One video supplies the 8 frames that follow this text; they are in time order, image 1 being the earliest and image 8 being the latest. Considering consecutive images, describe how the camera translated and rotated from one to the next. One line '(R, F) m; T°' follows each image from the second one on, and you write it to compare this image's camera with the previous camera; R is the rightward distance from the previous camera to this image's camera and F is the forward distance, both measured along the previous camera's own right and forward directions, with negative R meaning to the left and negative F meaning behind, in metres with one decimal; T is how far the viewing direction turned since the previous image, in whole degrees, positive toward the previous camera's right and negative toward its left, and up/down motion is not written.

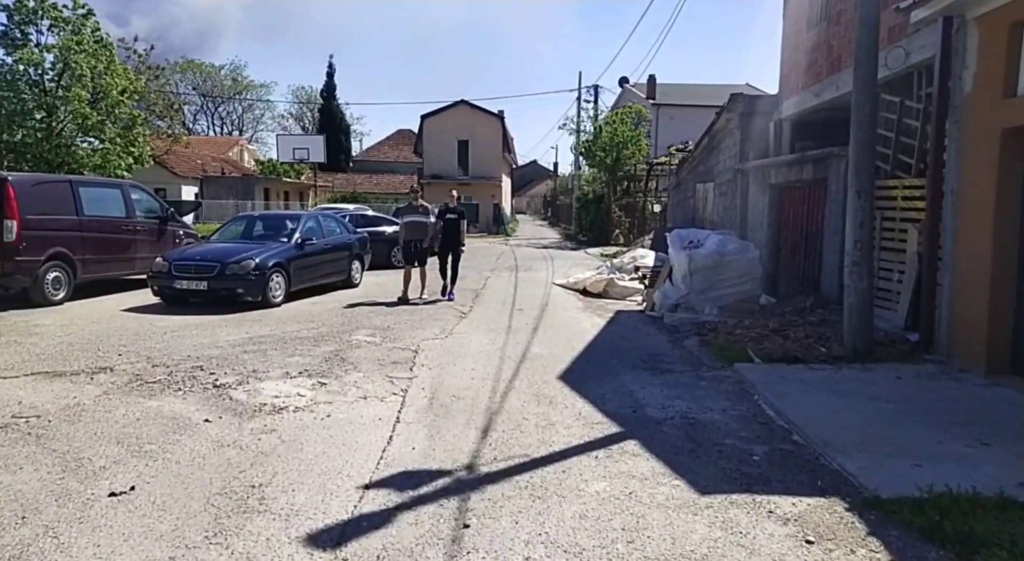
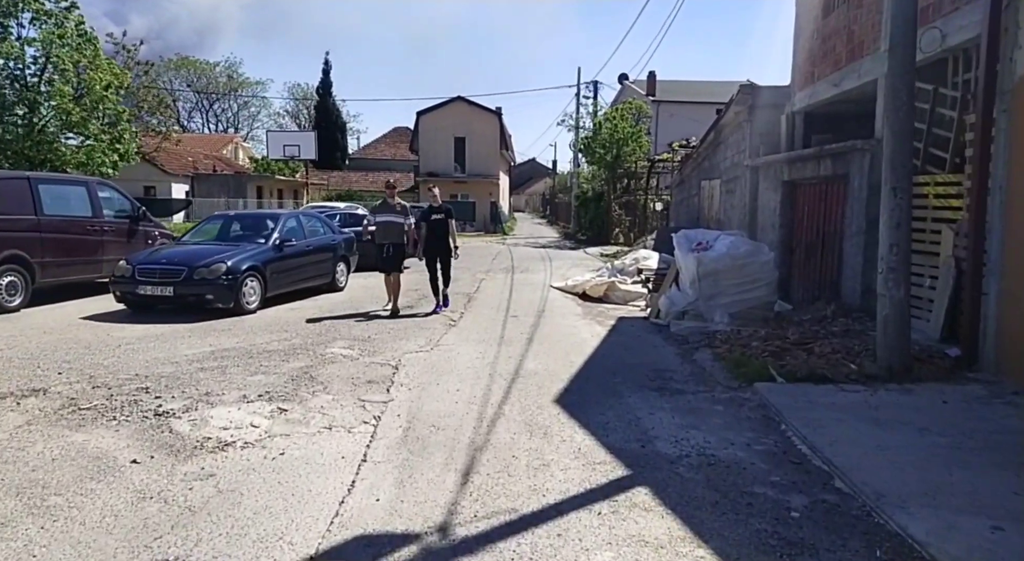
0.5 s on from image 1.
(+0.1, +0.8) m; 0°
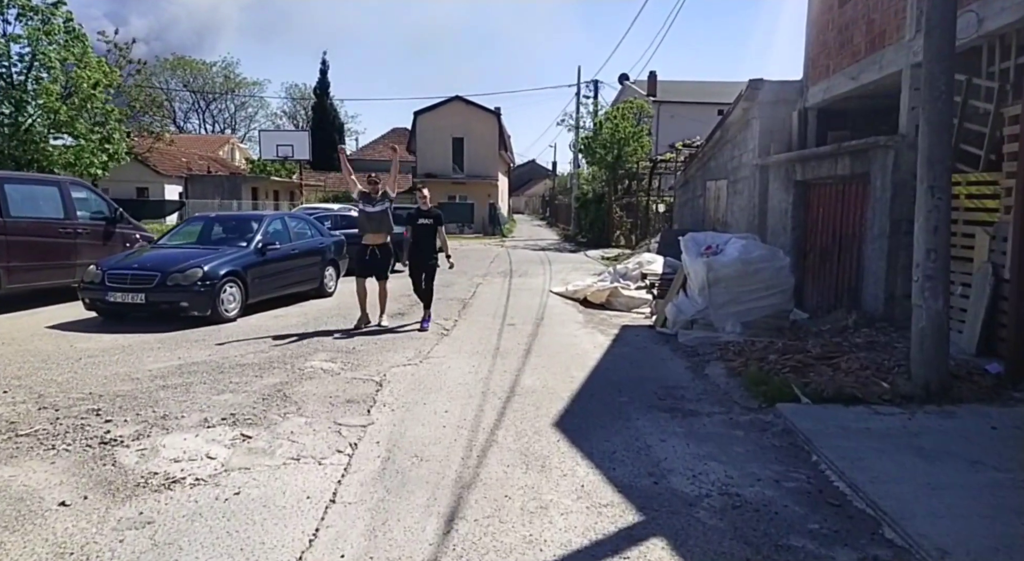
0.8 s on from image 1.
(0.0, +0.6) m; 0°
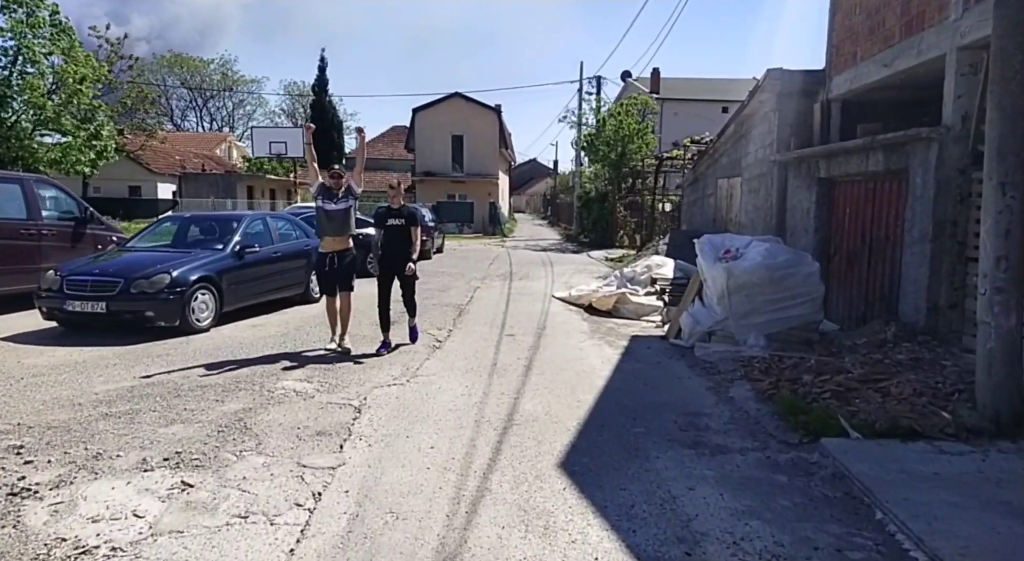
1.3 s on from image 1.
(0.0, +0.8) m; 0°
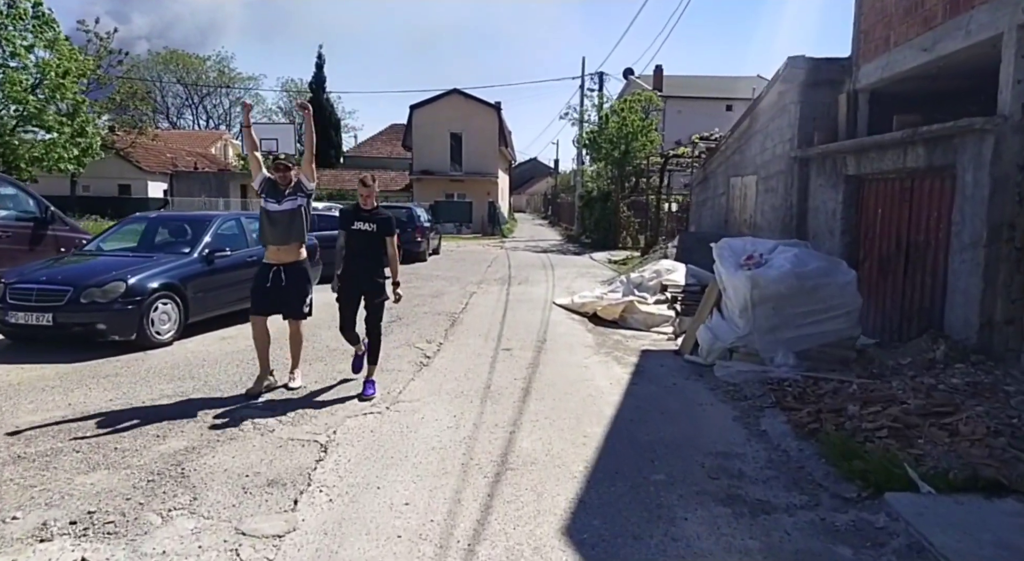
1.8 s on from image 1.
(0.0, +0.8) m; 0°
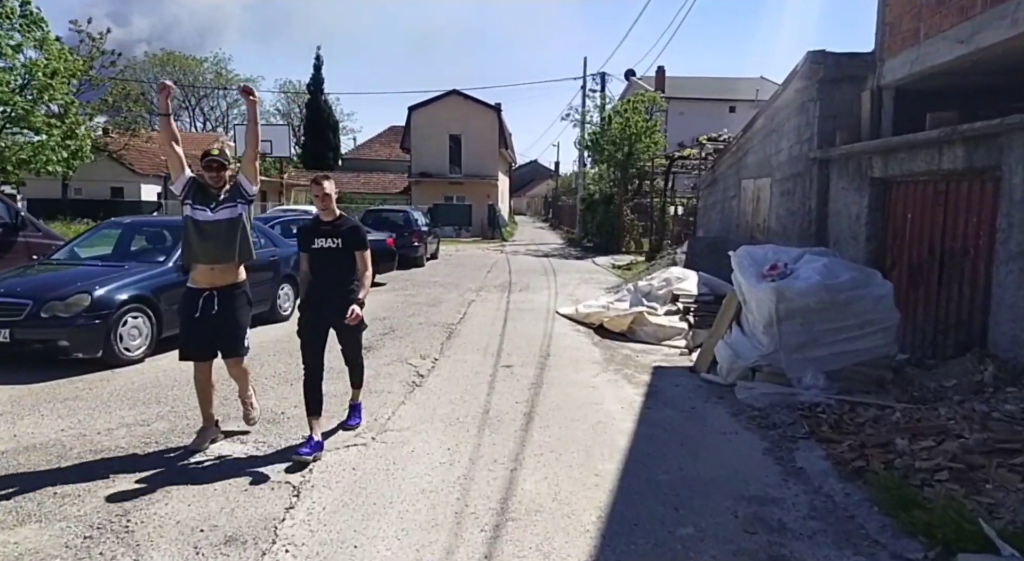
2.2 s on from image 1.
(0.0, +0.6) m; 0°
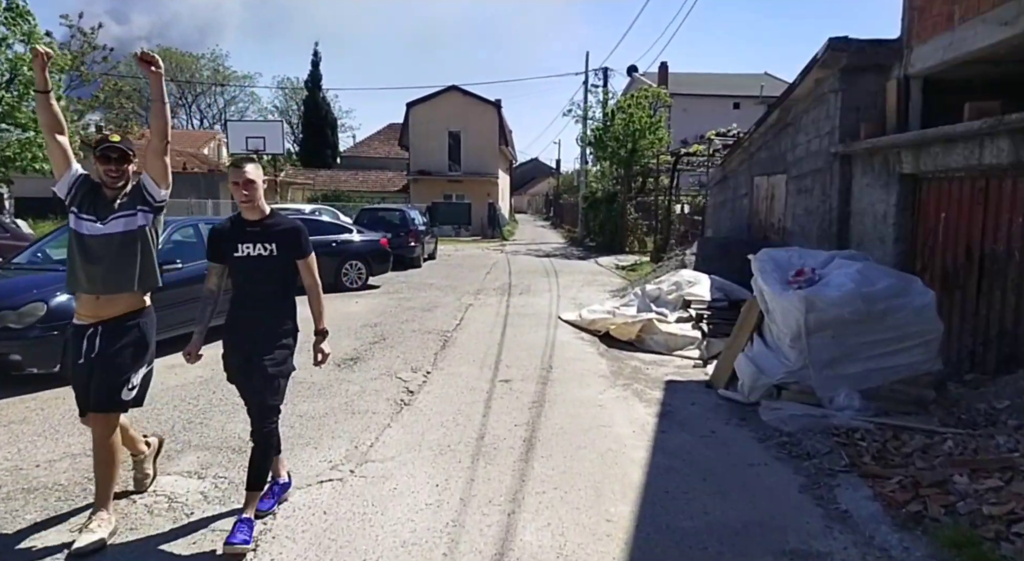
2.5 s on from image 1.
(0.0, +0.6) m; 0°
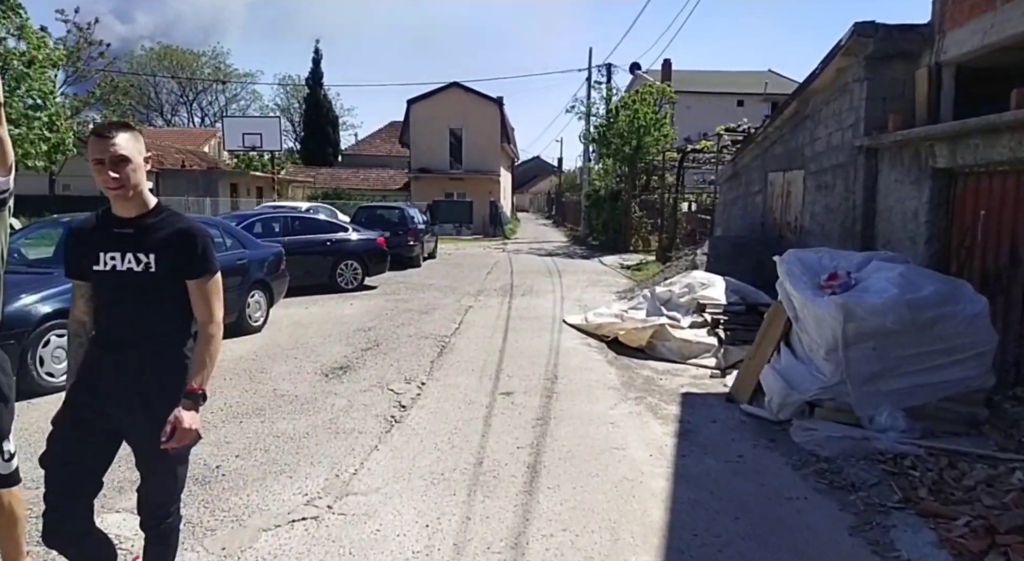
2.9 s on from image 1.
(0.0, +0.6) m; 0°
